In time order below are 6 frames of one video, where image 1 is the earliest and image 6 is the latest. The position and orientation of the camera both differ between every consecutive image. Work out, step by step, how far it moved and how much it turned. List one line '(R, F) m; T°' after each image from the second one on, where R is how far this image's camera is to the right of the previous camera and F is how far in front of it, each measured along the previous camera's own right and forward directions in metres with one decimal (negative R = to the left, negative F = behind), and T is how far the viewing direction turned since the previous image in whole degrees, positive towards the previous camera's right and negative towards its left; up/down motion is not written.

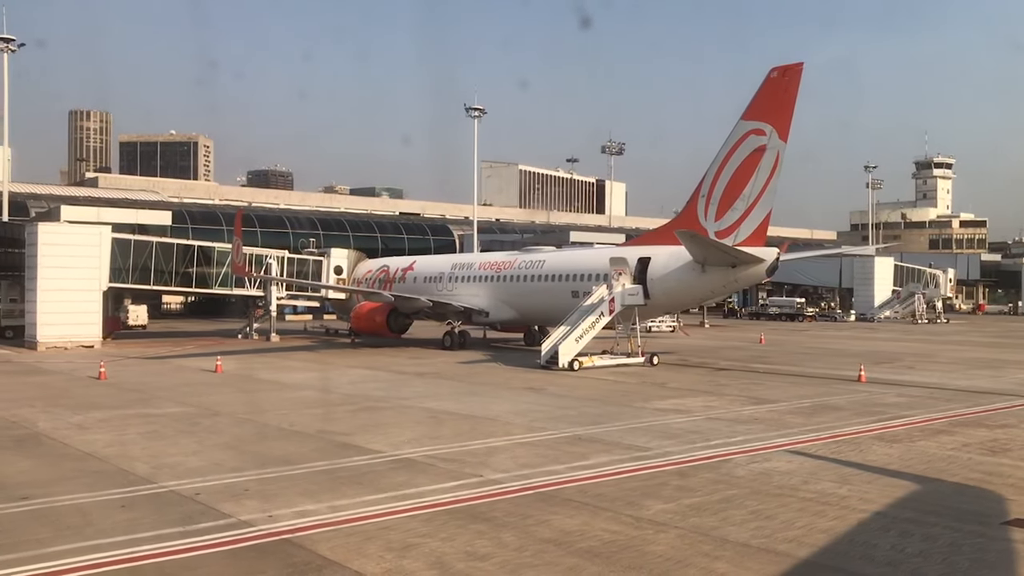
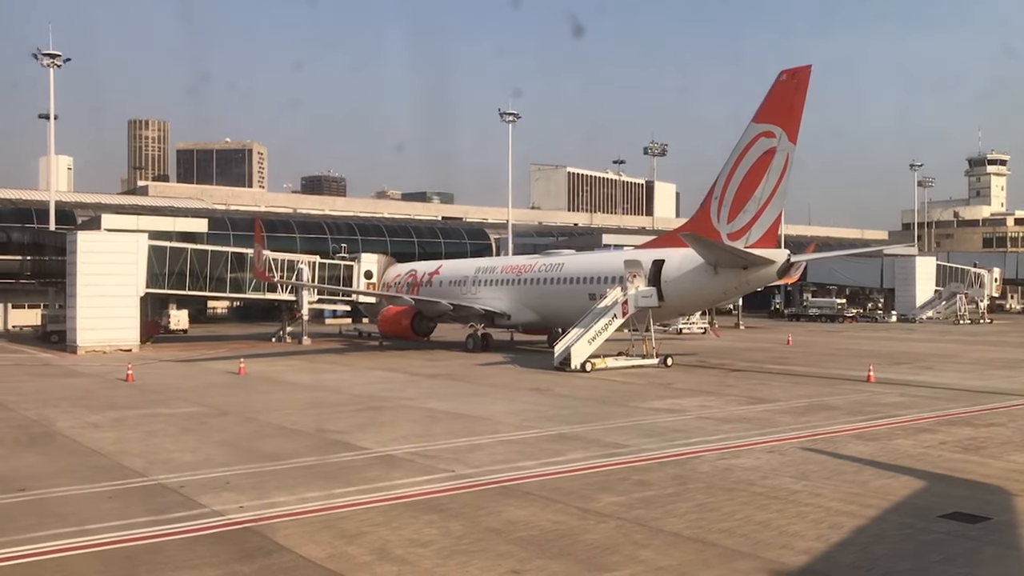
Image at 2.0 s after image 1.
(+1.0, -0.4) m; -3°
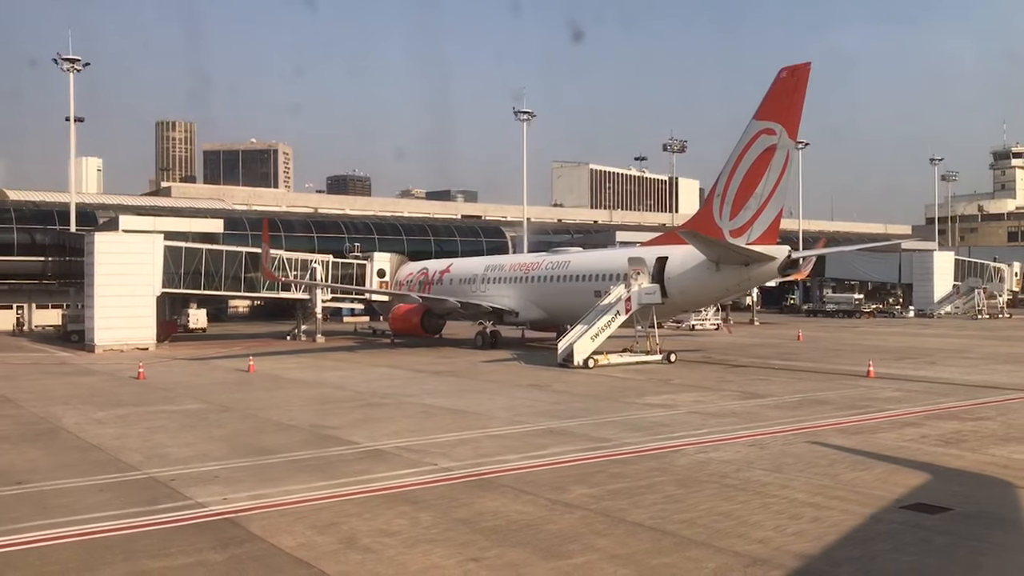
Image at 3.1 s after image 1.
(+0.5, -0.2) m; -1°
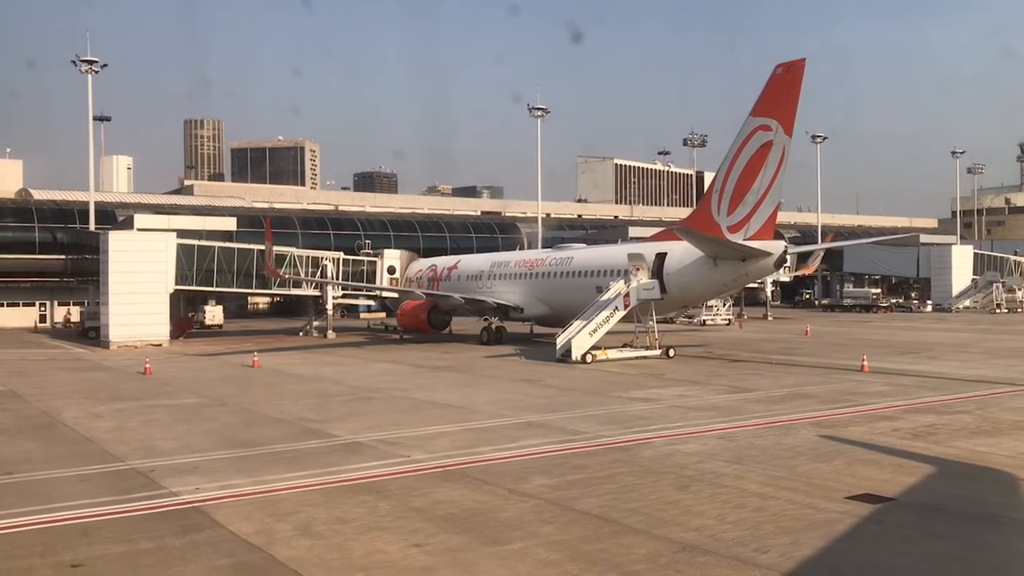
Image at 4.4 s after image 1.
(+0.7, -0.2) m; -1°
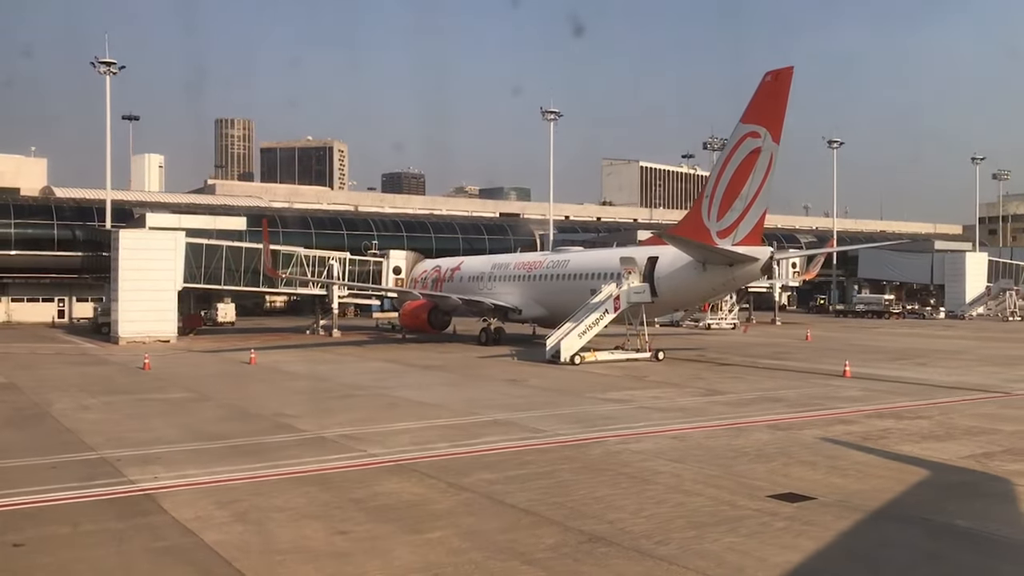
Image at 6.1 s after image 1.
(+0.9, -0.4) m; -1°
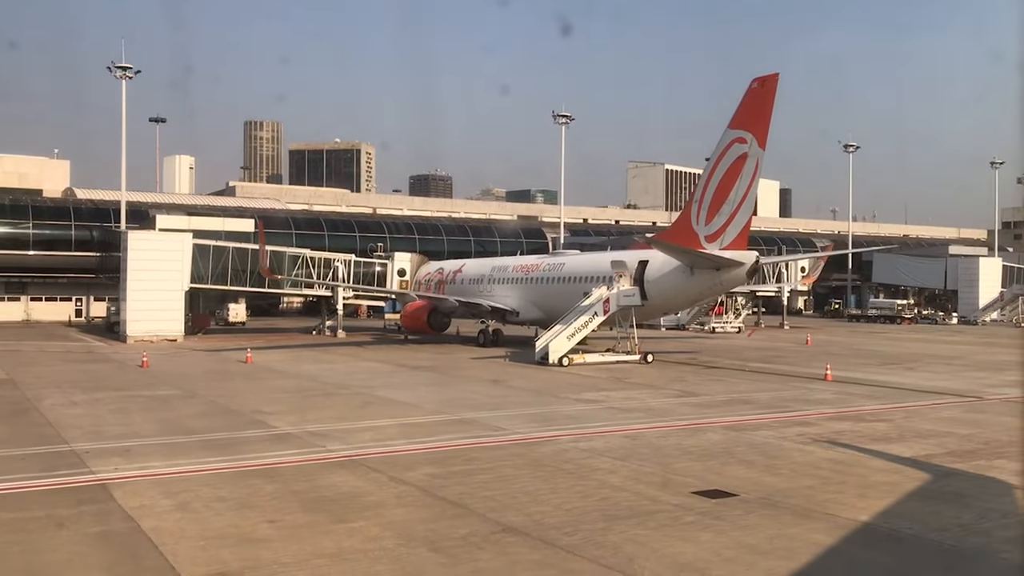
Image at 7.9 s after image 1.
(+0.9, -0.3) m; -1°
